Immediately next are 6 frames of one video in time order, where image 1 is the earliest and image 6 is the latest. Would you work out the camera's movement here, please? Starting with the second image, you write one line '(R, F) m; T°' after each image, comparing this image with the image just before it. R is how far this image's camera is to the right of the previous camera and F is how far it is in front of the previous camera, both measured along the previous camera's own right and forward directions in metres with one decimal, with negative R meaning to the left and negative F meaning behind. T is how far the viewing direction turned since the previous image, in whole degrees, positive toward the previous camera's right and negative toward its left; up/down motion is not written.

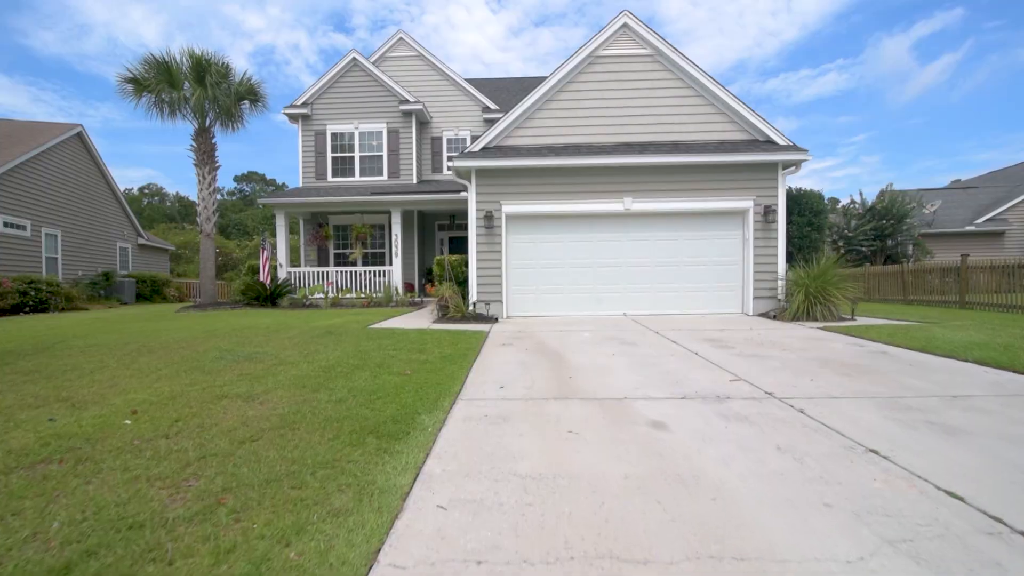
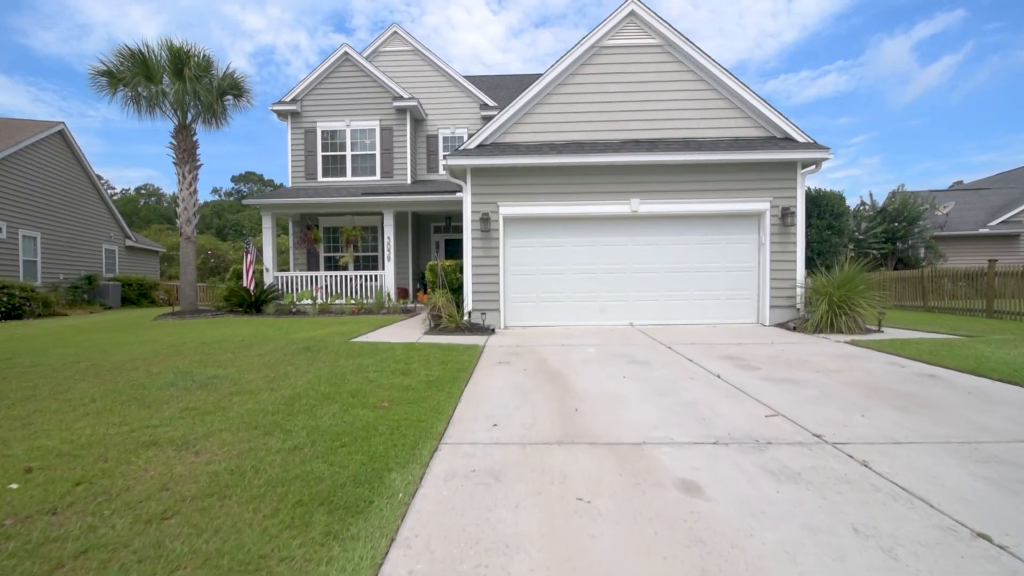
(0.0, +0.8) m; 0°
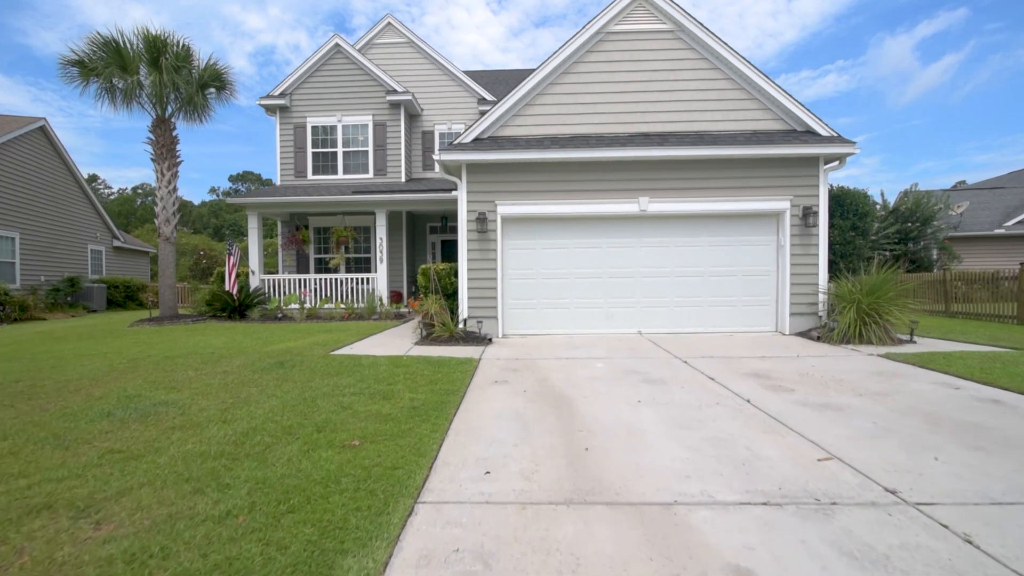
(0.0, +0.7) m; 0°
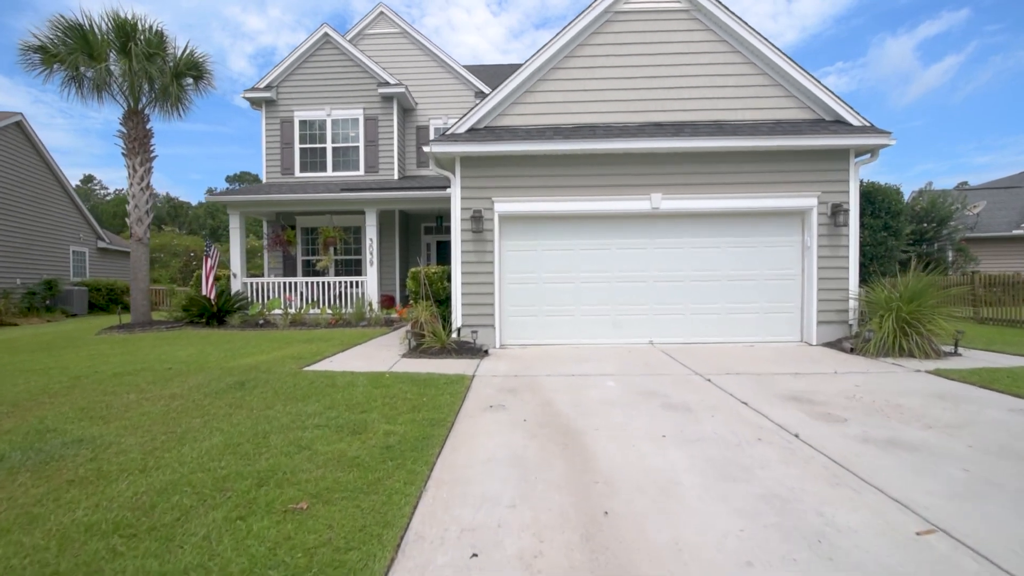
(0.0, +0.8) m; 0°
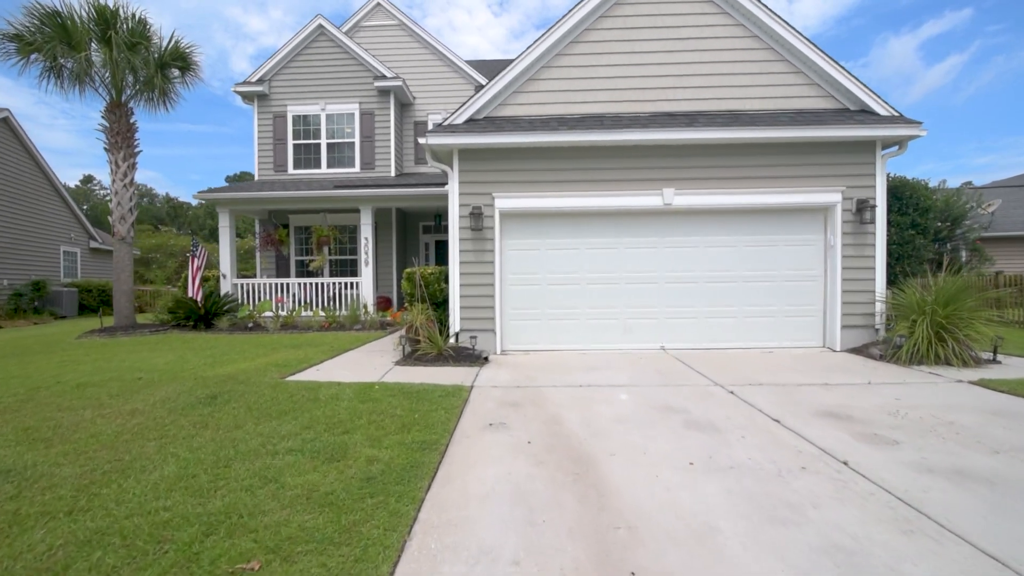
(0.0, +0.5) m; 0°
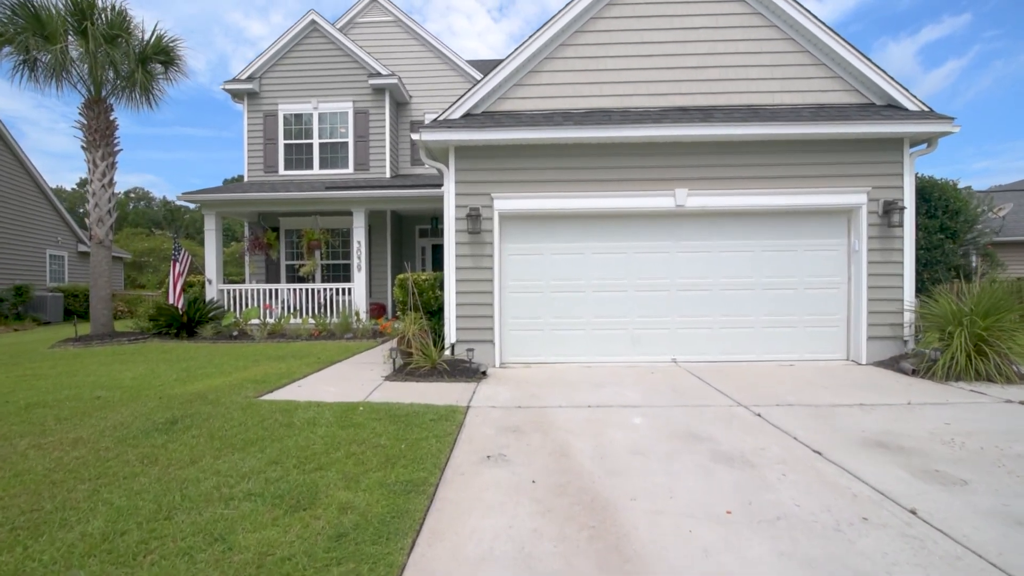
(0.0, +0.6) m; 0°
